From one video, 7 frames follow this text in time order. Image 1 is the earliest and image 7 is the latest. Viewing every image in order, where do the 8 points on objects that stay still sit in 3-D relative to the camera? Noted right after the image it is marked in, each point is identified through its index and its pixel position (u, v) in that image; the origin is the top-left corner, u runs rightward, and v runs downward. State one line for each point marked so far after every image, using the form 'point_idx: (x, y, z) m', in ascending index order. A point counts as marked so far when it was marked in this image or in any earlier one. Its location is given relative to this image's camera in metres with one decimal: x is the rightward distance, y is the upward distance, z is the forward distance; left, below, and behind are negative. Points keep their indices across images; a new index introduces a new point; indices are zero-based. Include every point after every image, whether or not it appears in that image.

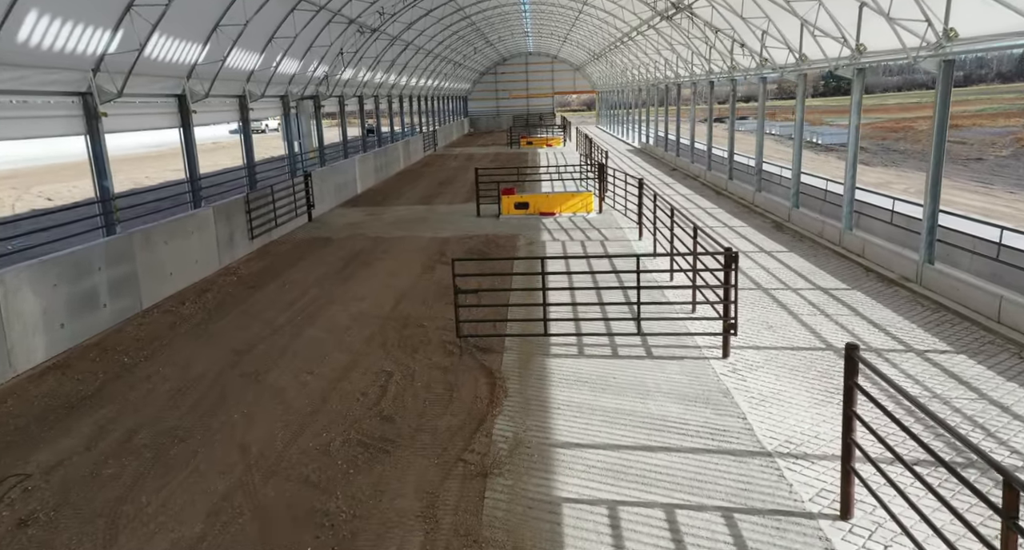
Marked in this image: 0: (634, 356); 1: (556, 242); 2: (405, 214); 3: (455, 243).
0: (+1.3, -0.9, +8.0) m
1: (+0.9, +0.6, +14.8) m
2: (-2.8, +1.6, +19.1) m
3: (-1.2, +0.7, +15.1) m
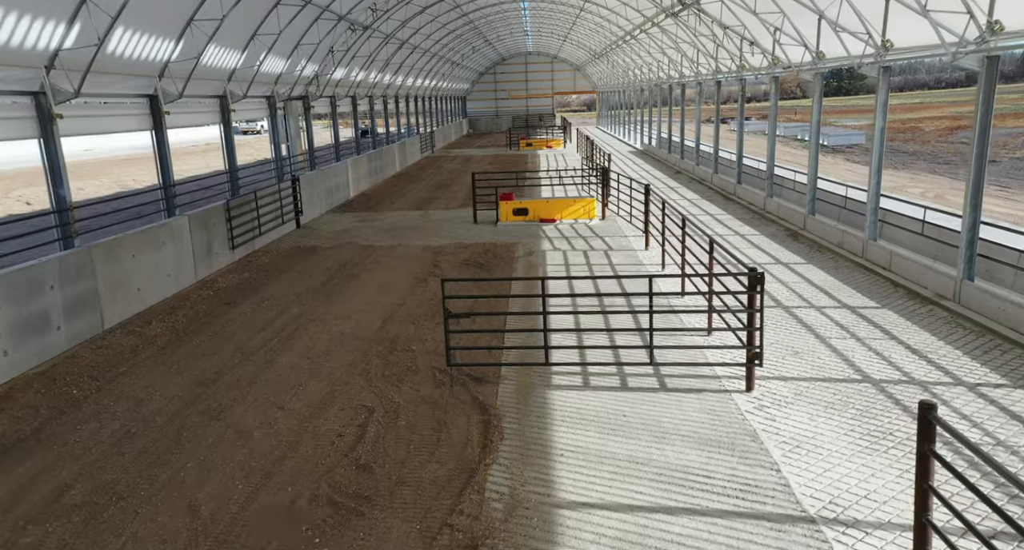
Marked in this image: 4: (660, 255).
0: (+1.3, -1.1, +7.1) m
1: (+0.9, +0.4, +13.9) m
2: (-2.8, +1.4, +18.2) m
3: (-1.2, +0.4, +14.2) m
4: (+2.7, +0.3, +12.9) m
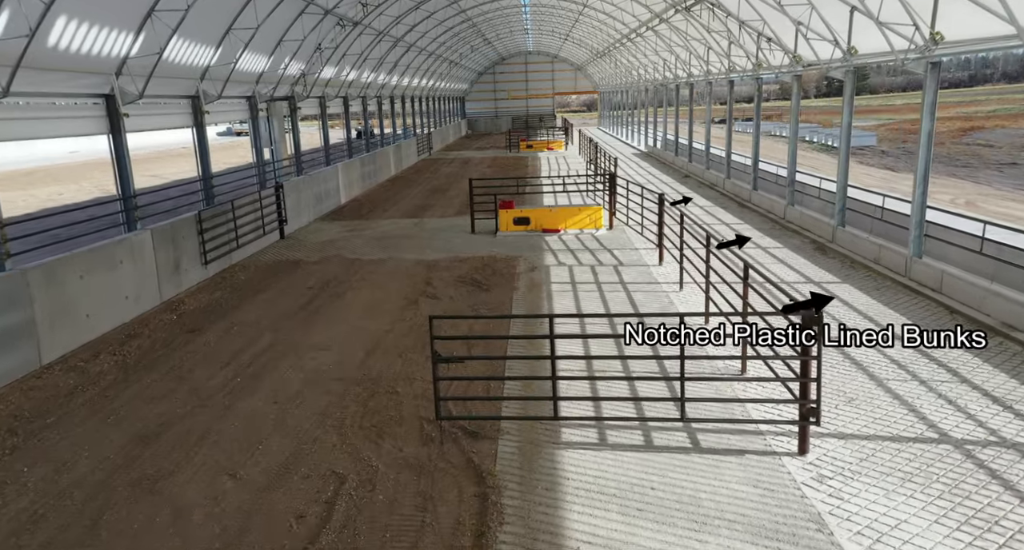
0: (+1.3, -1.4, +5.8) m
1: (+0.9, +0.1, +12.7) m
2: (-2.8, +1.0, +16.9) m
3: (-1.2, +0.1, +13.0) m
4: (+2.7, 0.0, +11.7) m
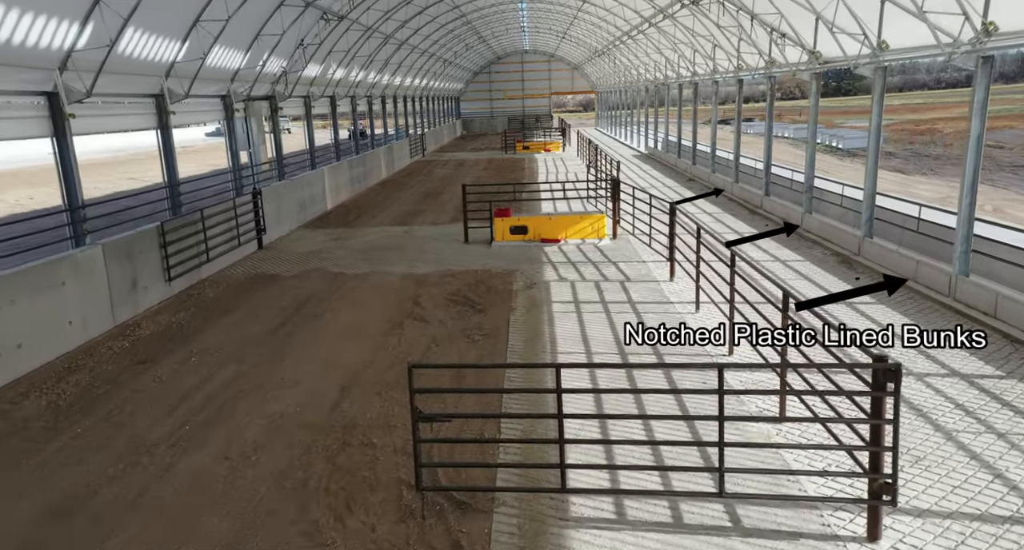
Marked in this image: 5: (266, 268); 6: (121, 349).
0: (+1.3, -1.7, +4.7) m
1: (+0.8, -0.1, +11.6) m
2: (-2.9, +0.8, +15.8) m
3: (-1.3, -0.1, +11.8) m
4: (+2.6, -0.2, +10.5) m
5: (-4.5, +0.1, +13.3) m
6: (-4.7, -0.9, +8.7) m
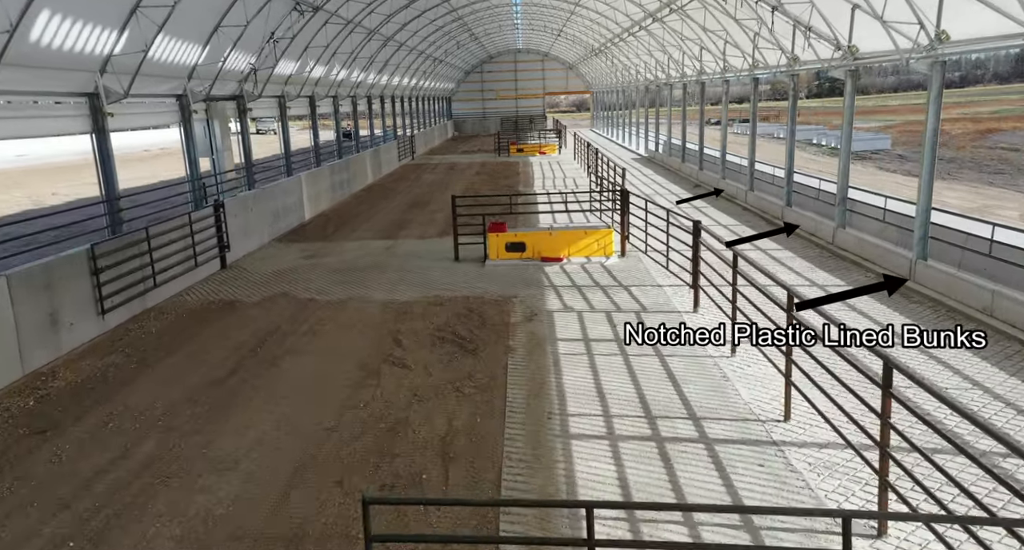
0: (+1.4, -2.1, +3.0) m
1: (+0.8, -0.5, +9.9) m
2: (-3.0, +0.4, +14.1) m
3: (-1.3, -0.5, +10.1) m
4: (+2.6, -0.6, +8.9) m
5: (-4.6, -0.3, +11.5) m
6: (-4.7, -1.3, +7.0) m
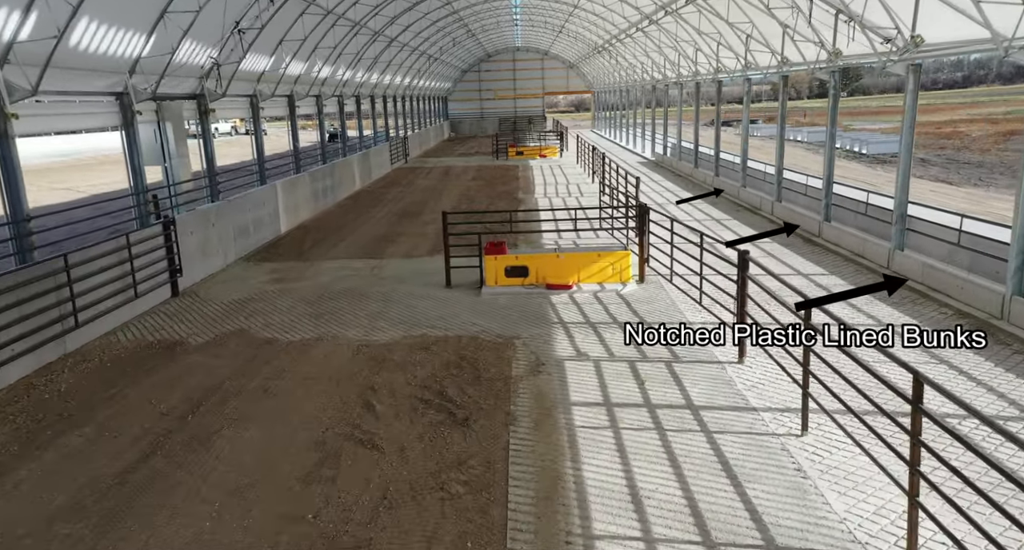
0: (+1.4, -2.5, +1.1) m
1: (+0.8, -1.0, +8.0) m
2: (-3.0, -0.1, +12.1) m
3: (-1.3, -1.0, +8.2) m
4: (+2.6, -1.1, +7.0) m
5: (-4.6, -0.7, +9.6) m
6: (-4.7, -1.8, +5.0) m
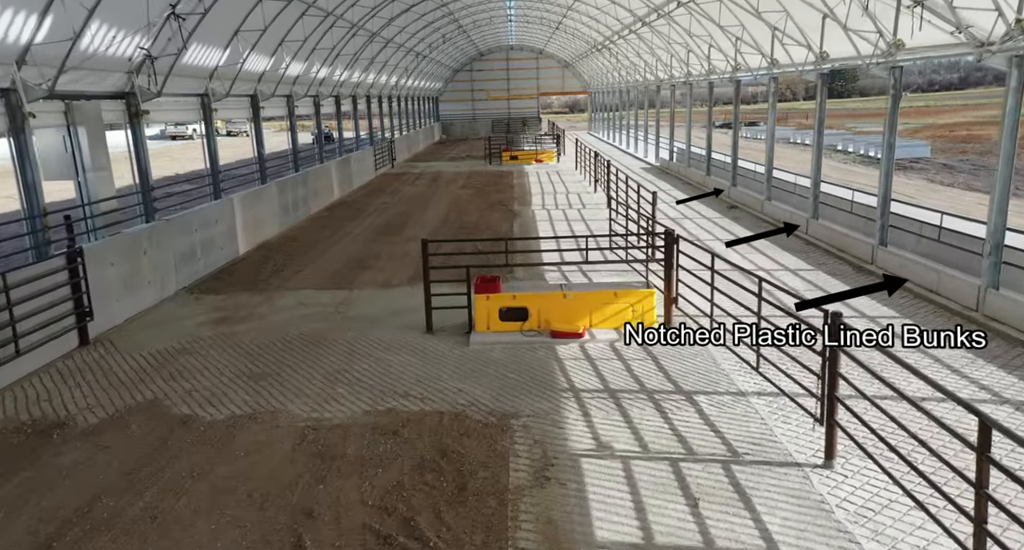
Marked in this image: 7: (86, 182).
0: (+1.4, -3.1, -1.1) m
1: (+0.8, -1.5, +5.7) m
2: (-3.0, -0.6, +9.9) m
3: (-1.3, -1.5, +5.9) m
4: (+2.6, -1.6, +4.7) m
5: (-4.6, -1.3, +7.3) m
6: (-4.7, -2.3, +2.7) m
7: (-5.8, +1.3, +9.9) m
